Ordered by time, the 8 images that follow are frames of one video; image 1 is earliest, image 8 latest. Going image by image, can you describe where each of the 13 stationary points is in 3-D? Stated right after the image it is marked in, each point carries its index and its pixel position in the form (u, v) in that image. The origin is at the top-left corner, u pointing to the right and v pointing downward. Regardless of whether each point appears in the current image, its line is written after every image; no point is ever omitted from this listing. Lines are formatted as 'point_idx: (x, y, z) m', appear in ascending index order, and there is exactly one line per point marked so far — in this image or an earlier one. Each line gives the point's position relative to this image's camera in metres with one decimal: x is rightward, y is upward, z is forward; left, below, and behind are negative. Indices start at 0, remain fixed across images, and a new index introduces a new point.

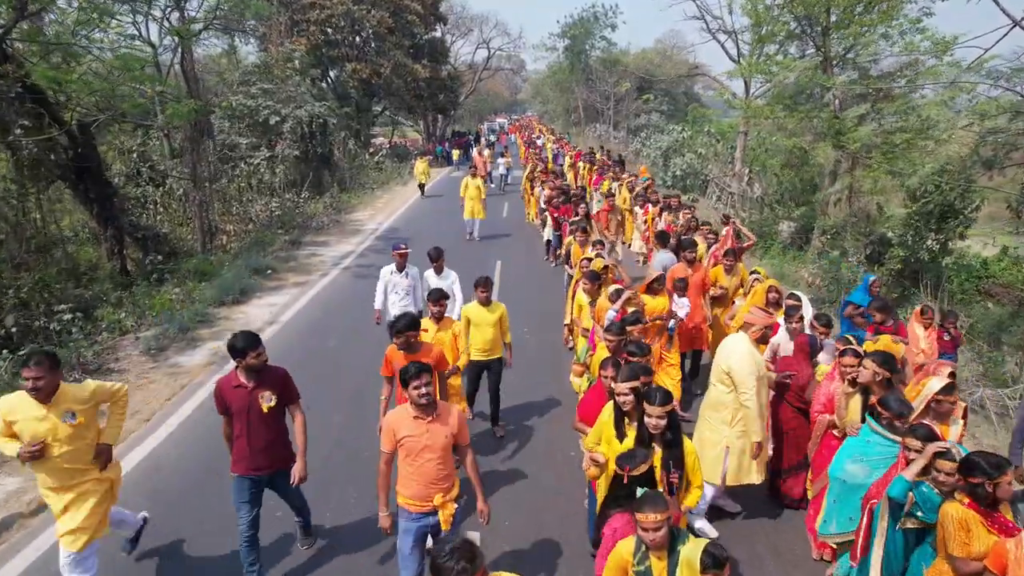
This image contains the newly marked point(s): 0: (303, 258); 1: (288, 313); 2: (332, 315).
0: (-4.2, +0.6, +13.3) m
1: (-3.4, -0.4, +10.0) m
2: (-2.8, -0.4, +10.2) m
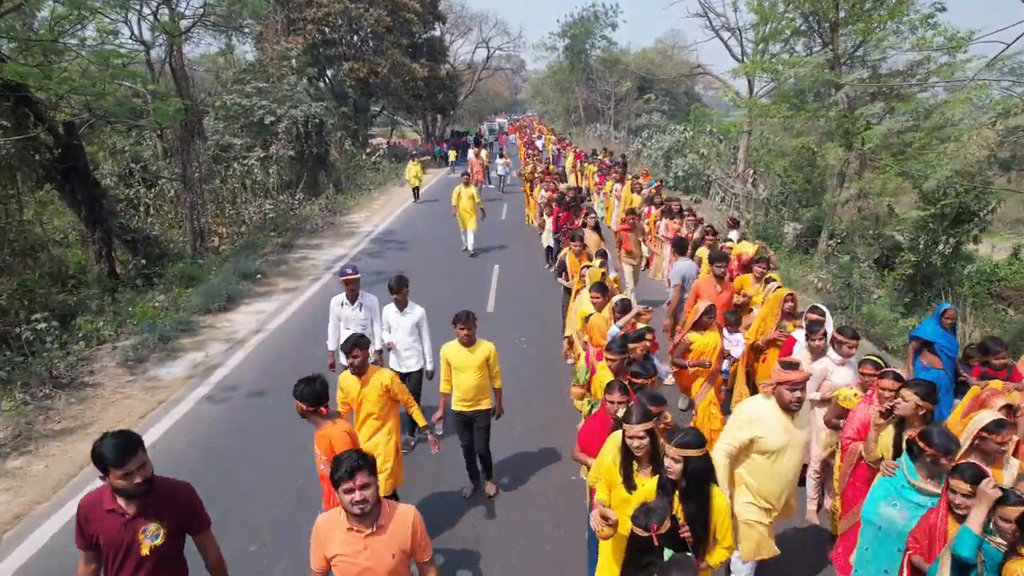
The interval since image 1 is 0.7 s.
0: (-4.2, +0.5, +12.9) m
1: (-3.5, -0.5, +9.6) m
2: (-2.8, -0.5, +9.8) m
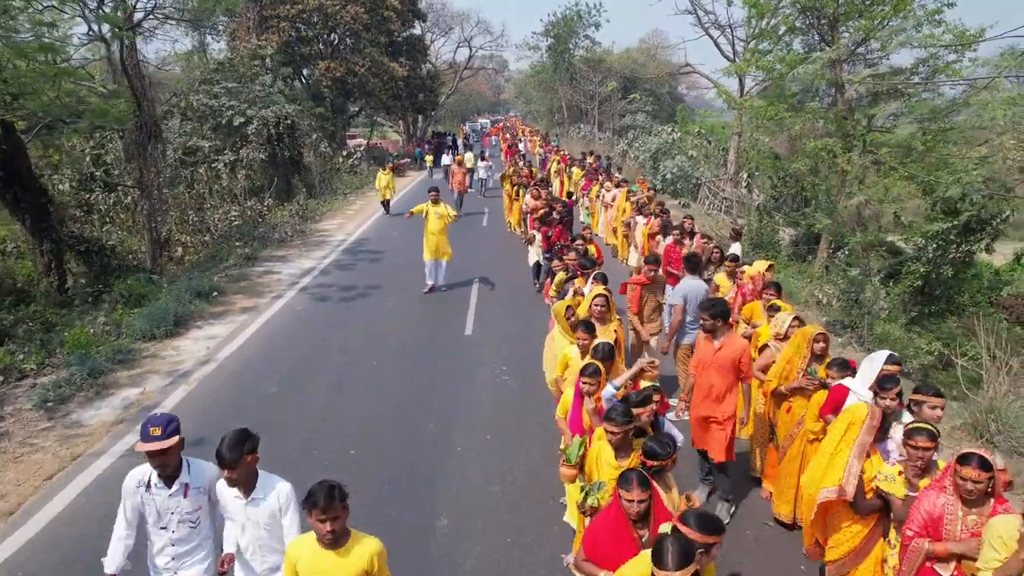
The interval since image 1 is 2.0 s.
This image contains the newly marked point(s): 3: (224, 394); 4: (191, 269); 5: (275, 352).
0: (-4.6, +0.2, +11.9) m
1: (-3.7, -0.7, +8.6) m
2: (-3.1, -0.8, +8.8) m
3: (-3.1, -1.2, +7.2) m
4: (-6.1, +0.3, +12.6) m
5: (-3.1, -0.8, +8.6) m
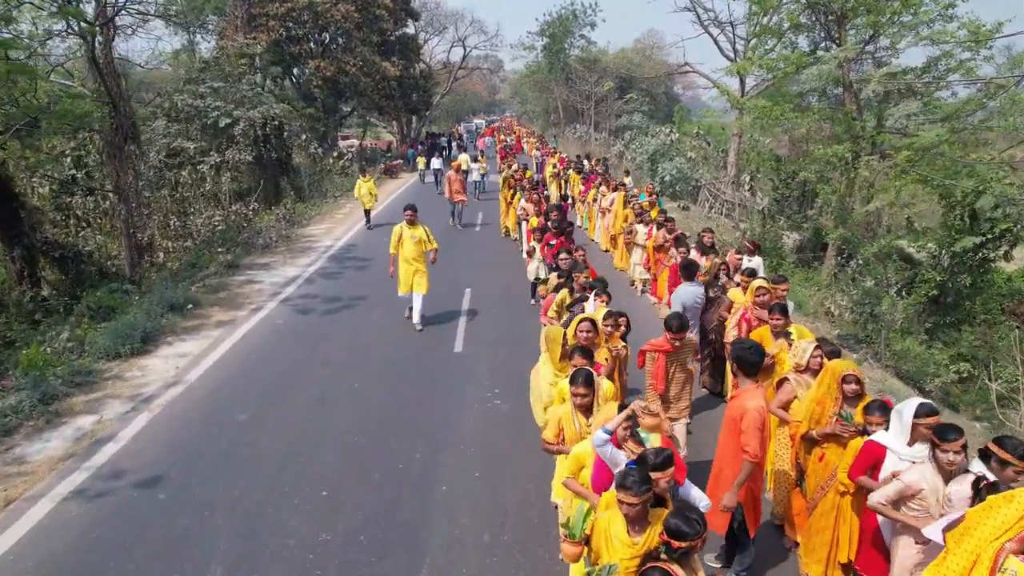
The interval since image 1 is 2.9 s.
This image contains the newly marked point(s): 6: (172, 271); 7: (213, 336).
0: (-4.7, 0.0, +11.3) m
1: (-3.8, -0.9, +8.0) m
2: (-3.2, -1.0, +8.2) m
3: (-3.2, -1.3, +6.6) m
4: (-6.2, +0.2, +12.0) m
5: (-3.2, -1.0, +8.0) m
6: (-6.7, +0.3, +13.0) m
7: (-4.1, -0.6, +9.0) m
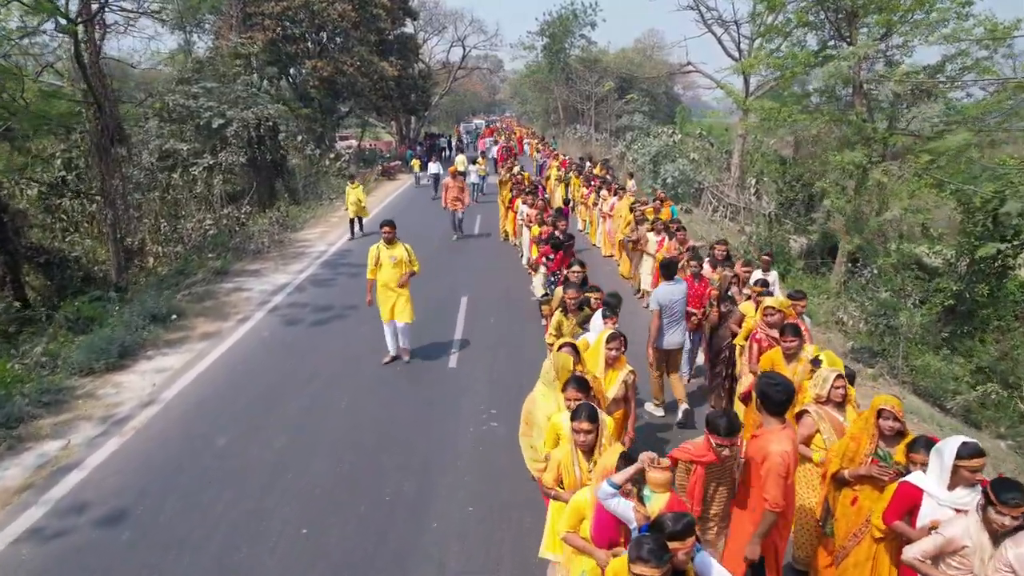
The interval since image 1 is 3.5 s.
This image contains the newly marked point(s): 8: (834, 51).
0: (-4.7, -0.1, +10.8) m
1: (-3.8, -1.1, +7.6) m
2: (-3.2, -1.1, +7.8) m
3: (-3.2, -1.5, +6.1) m
4: (-6.2, 0.0, +11.5) m
5: (-3.2, -1.1, +7.6) m
6: (-6.7, +0.2, +12.6) m
7: (-4.1, -0.8, +8.6) m
8: (+6.0, +4.4, +12.3) m
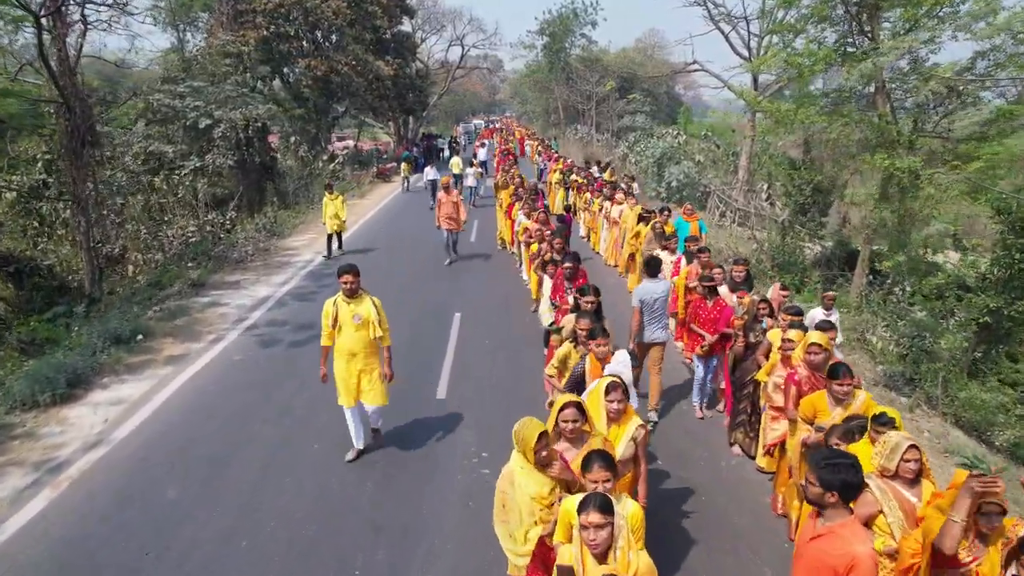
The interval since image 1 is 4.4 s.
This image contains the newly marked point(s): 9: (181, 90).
0: (-4.8, -0.4, +10.0) m
1: (-3.9, -1.3, +6.8) m
2: (-3.2, -1.3, +7.0) m
3: (-3.3, -1.7, +5.3) m
4: (-6.3, -0.2, +10.7) m
5: (-3.2, -1.4, +6.8) m
6: (-6.7, 0.0, +11.8) m
7: (-4.1, -1.0, +7.8) m
8: (+6.0, +4.2, +11.5) m
9: (-9.7, +5.8, +19.3) m
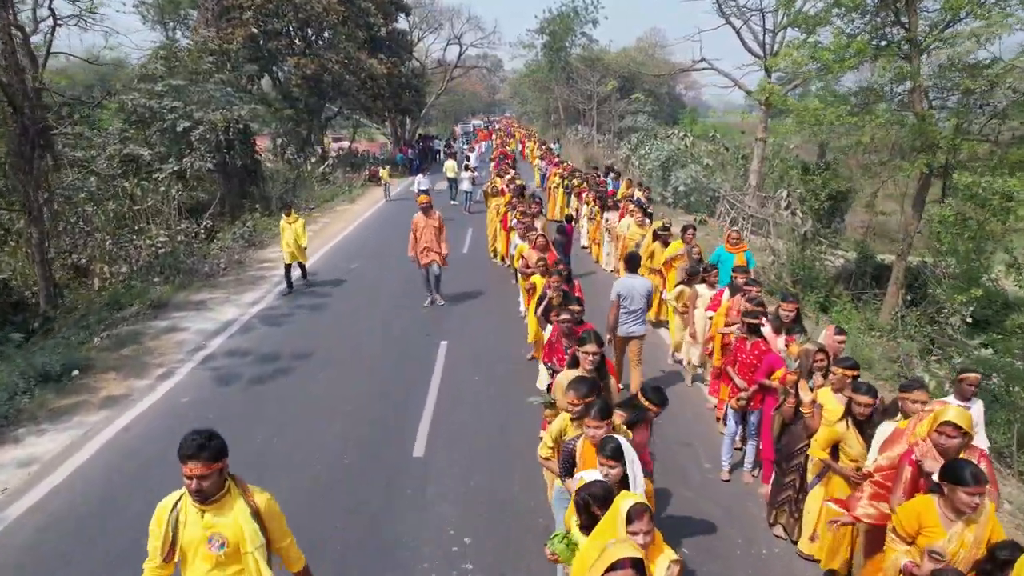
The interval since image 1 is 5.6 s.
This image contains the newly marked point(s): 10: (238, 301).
0: (-4.8, -0.7, +8.9) m
1: (-3.9, -1.6, +5.6) m
2: (-3.3, -1.6, +5.8) m
3: (-3.4, -2.0, +4.2) m
4: (-6.3, -0.5, +9.6) m
5: (-3.3, -1.7, +5.6) m
6: (-6.8, -0.4, +10.6) m
7: (-4.2, -1.3, +6.6) m
8: (+5.9, +3.9, +10.3) m
9: (-9.7, +5.4, +18.2) m
10: (-4.4, -0.2, +10.8) m
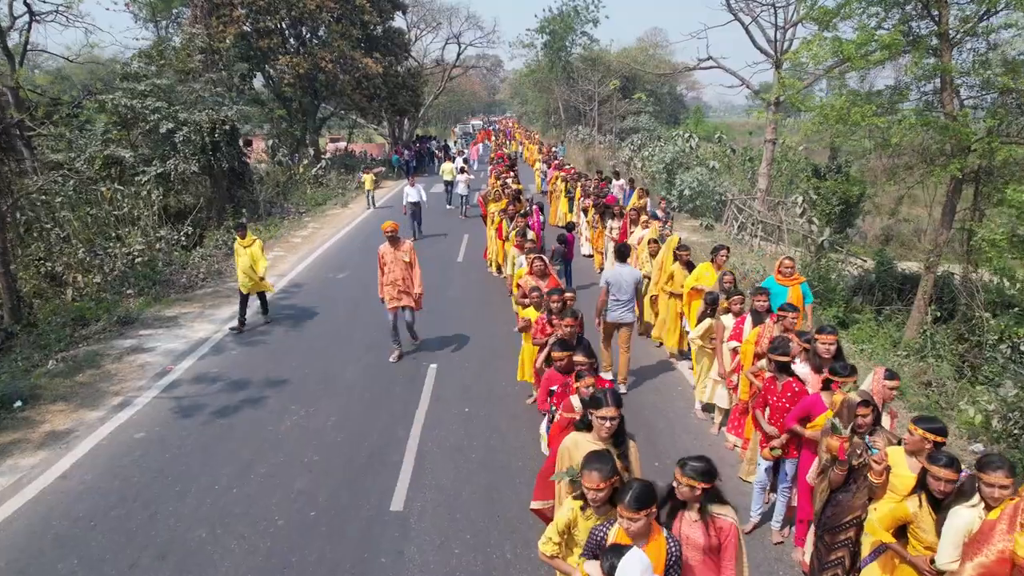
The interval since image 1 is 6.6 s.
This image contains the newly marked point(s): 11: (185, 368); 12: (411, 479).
0: (-4.9, -0.9, +8.1) m
1: (-4.0, -1.8, +4.8) m
2: (-3.4, -1.9, +5.0) m
3: (-3.4, -2.2, +3.4) m
4: (-6.4, -0.7, +8.8) m
5: (-3.4, -1.9, +4.8) m
6: (-6.9, -0.6, +9.8) m
7: (-4.2, -1.5, +5.8) m
8: (+5.8, +3.6, +9.5) m
9: (-9.8, +5.2, +17.4) m
10: (-4.5, -0.4, +10.0) m
11: (-3.9, -1.0, +7.9) m
12: (-0.9, -1.8, +5.7) m
